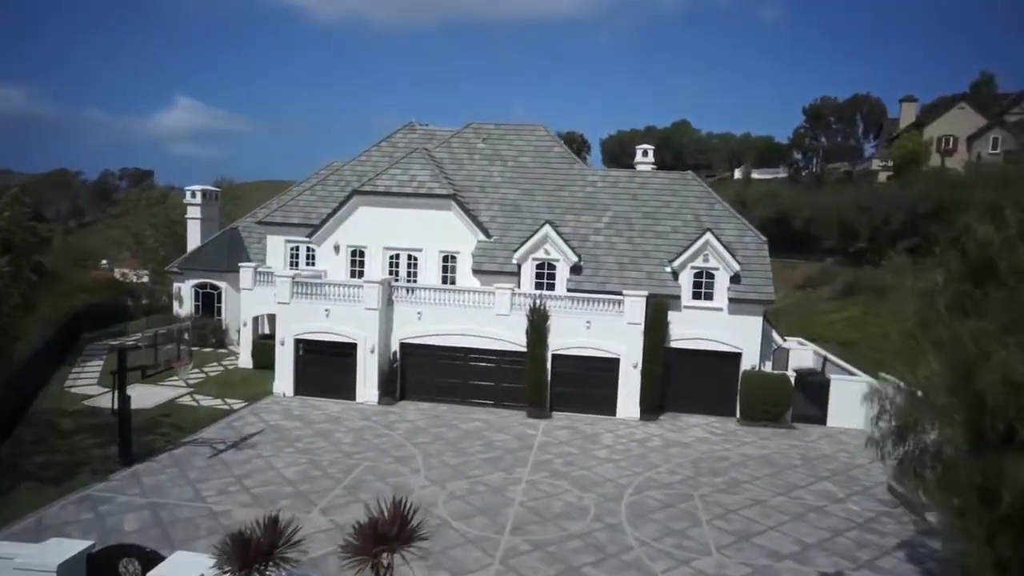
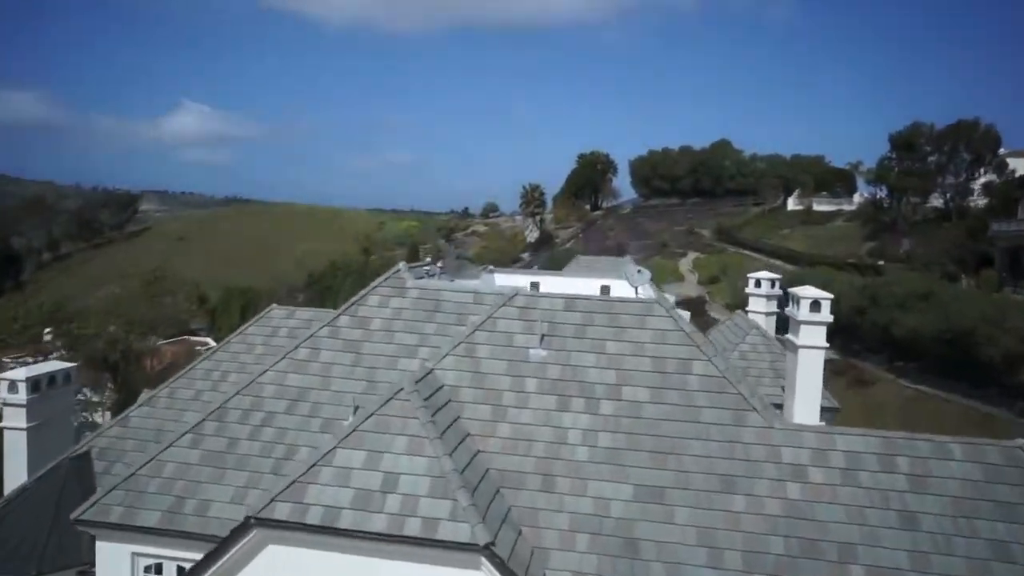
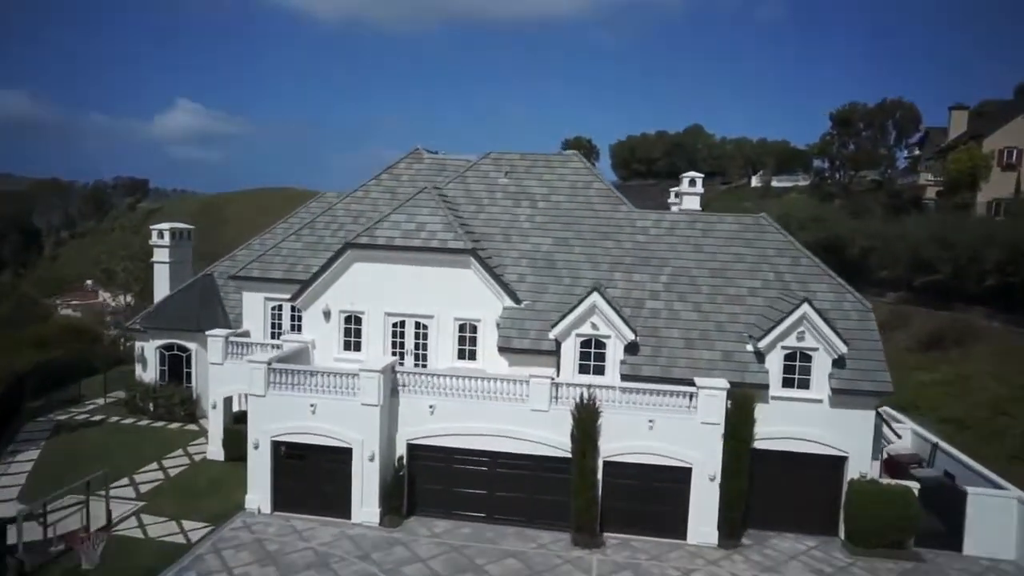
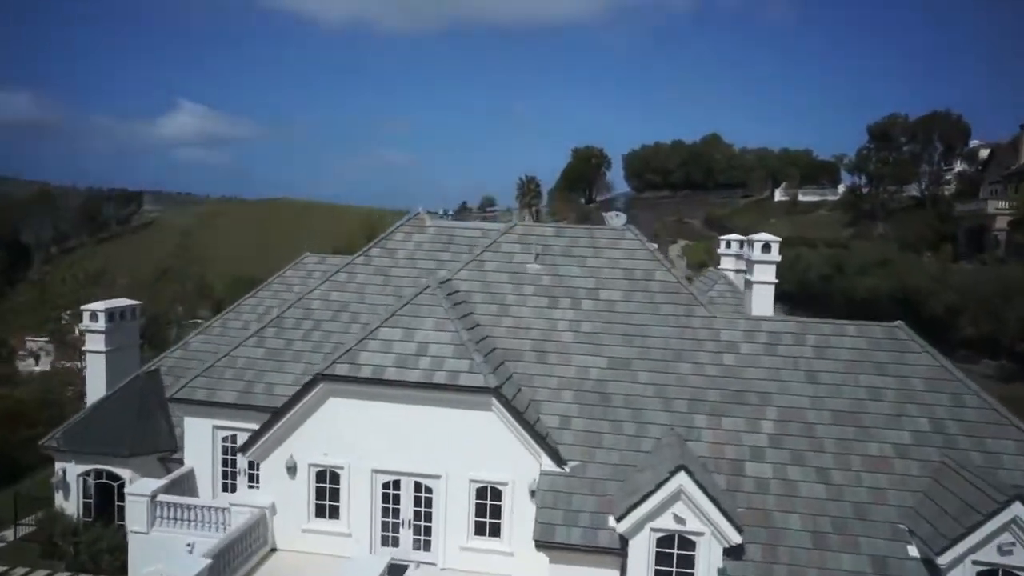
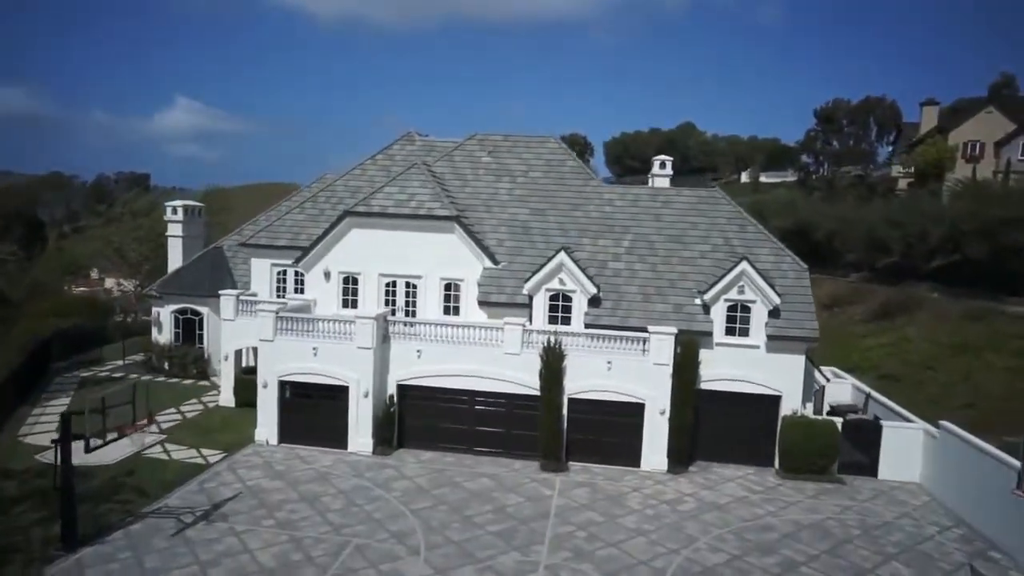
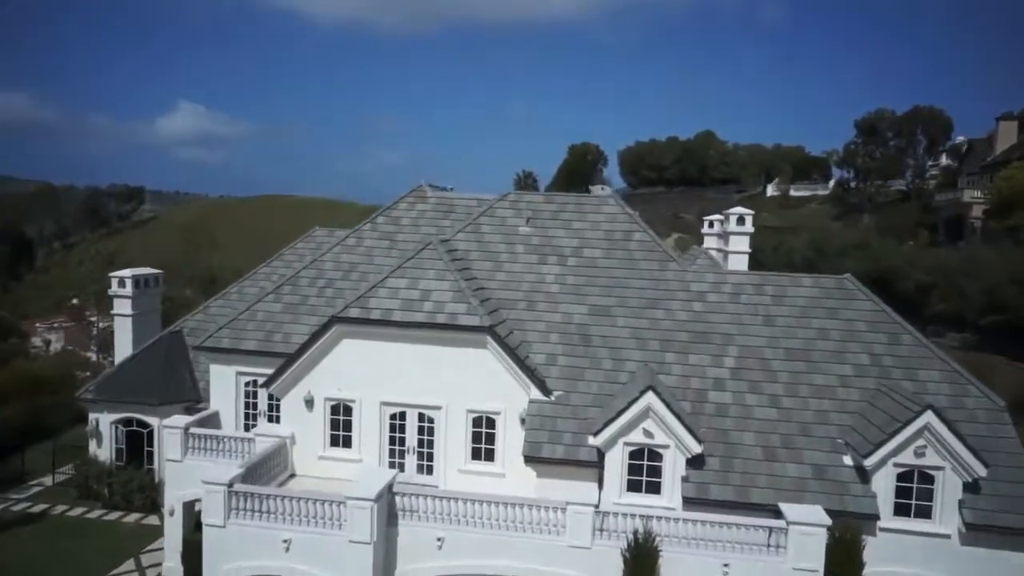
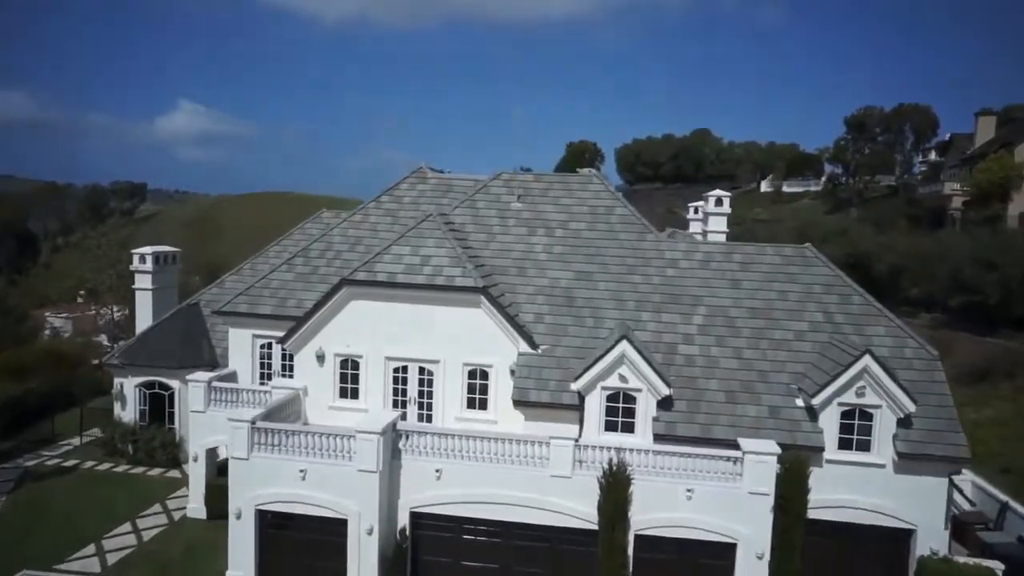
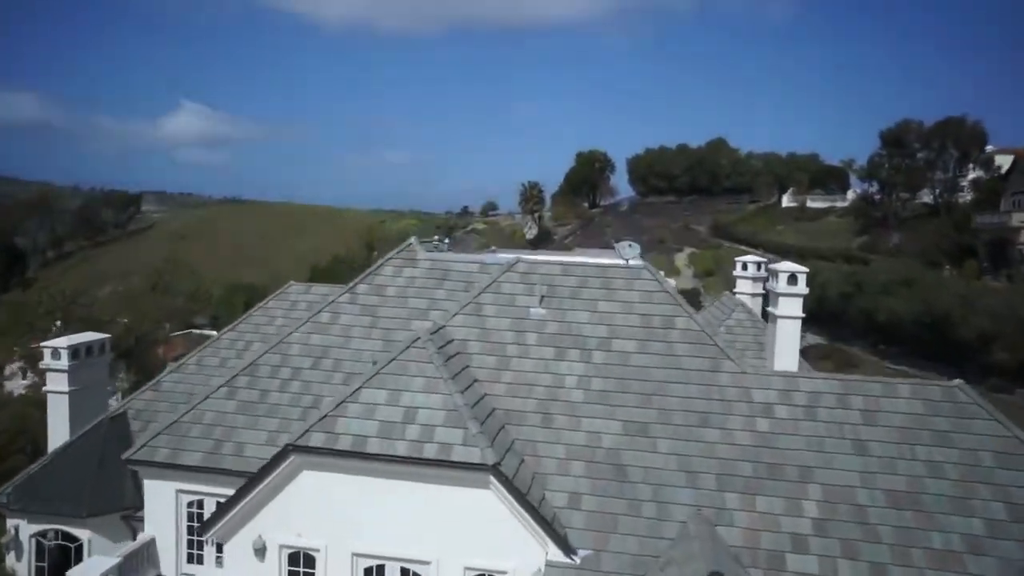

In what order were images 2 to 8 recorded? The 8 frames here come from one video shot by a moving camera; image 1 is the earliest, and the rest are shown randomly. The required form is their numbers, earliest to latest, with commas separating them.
5, 3, 7, 6, 4, 8, 2
